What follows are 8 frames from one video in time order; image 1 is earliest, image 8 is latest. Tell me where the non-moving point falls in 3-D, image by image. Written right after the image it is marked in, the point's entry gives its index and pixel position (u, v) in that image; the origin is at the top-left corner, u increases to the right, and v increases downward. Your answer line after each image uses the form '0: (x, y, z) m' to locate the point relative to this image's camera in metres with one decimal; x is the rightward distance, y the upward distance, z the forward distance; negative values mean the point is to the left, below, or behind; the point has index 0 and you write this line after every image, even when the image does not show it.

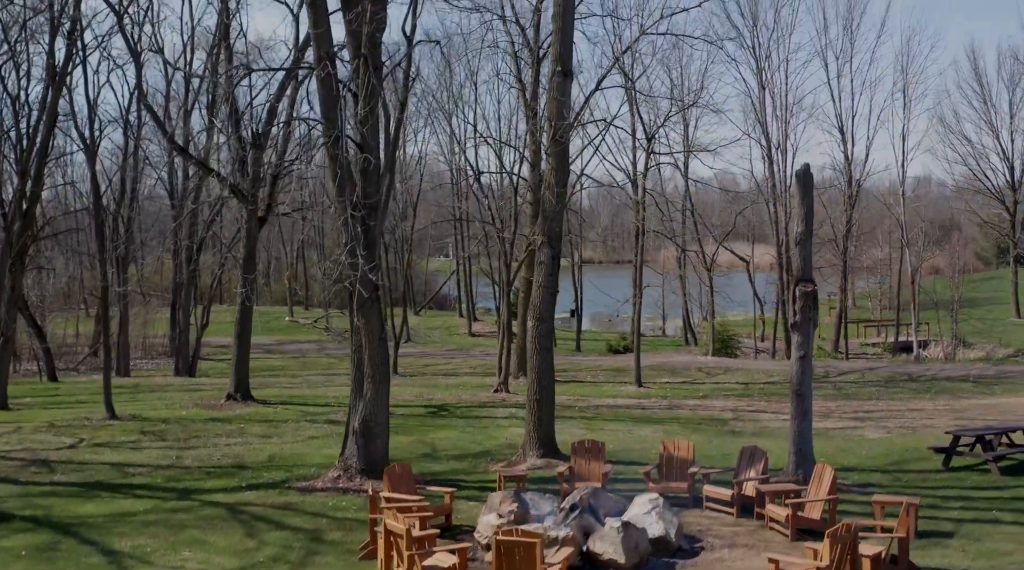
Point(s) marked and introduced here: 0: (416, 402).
0: (-1.5, -1.9, +19.8) m
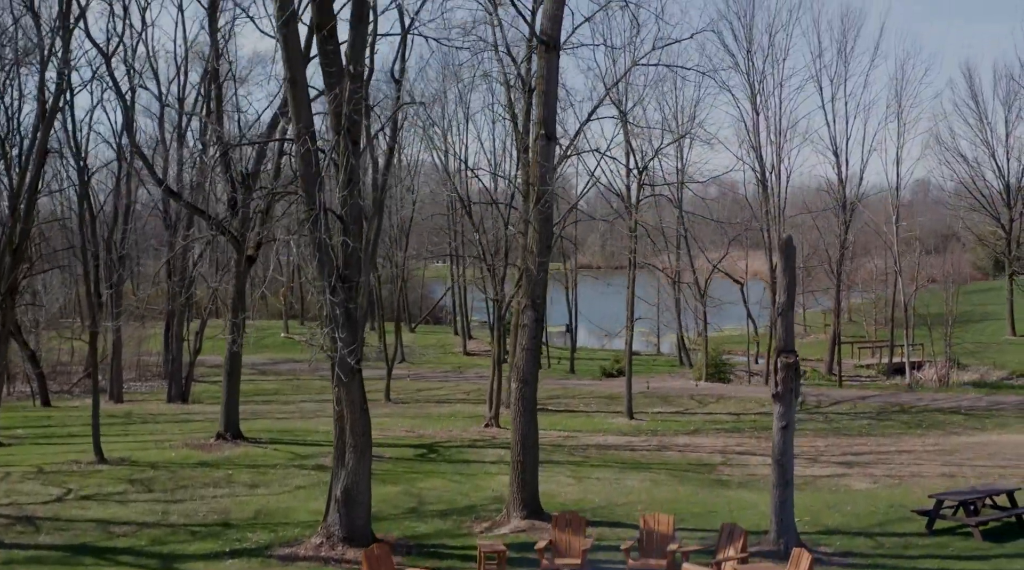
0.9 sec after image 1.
0: (-1.7, -2.5, +19.8) m
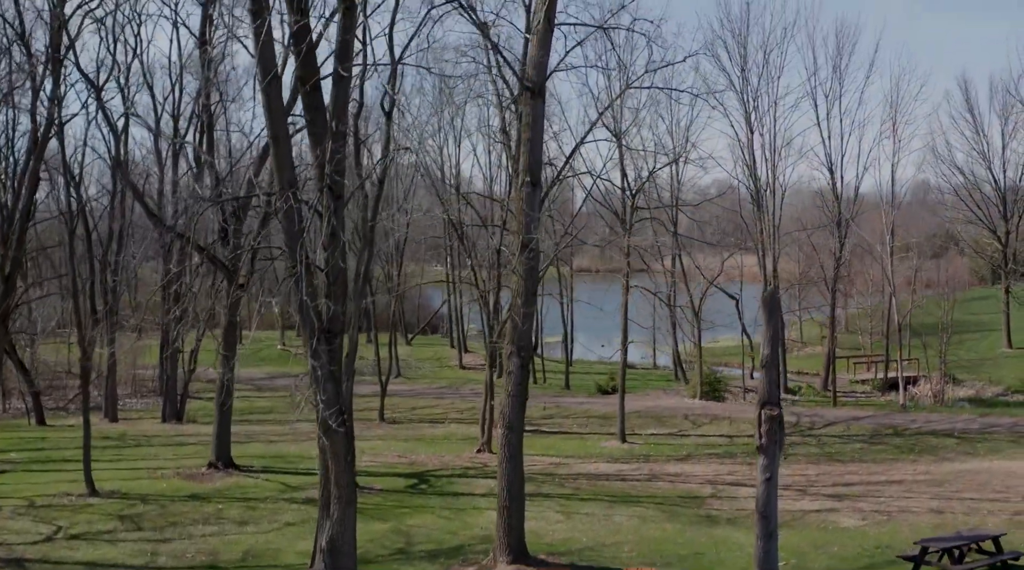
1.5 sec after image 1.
0: (-1.8, -2.9, +19.8) m
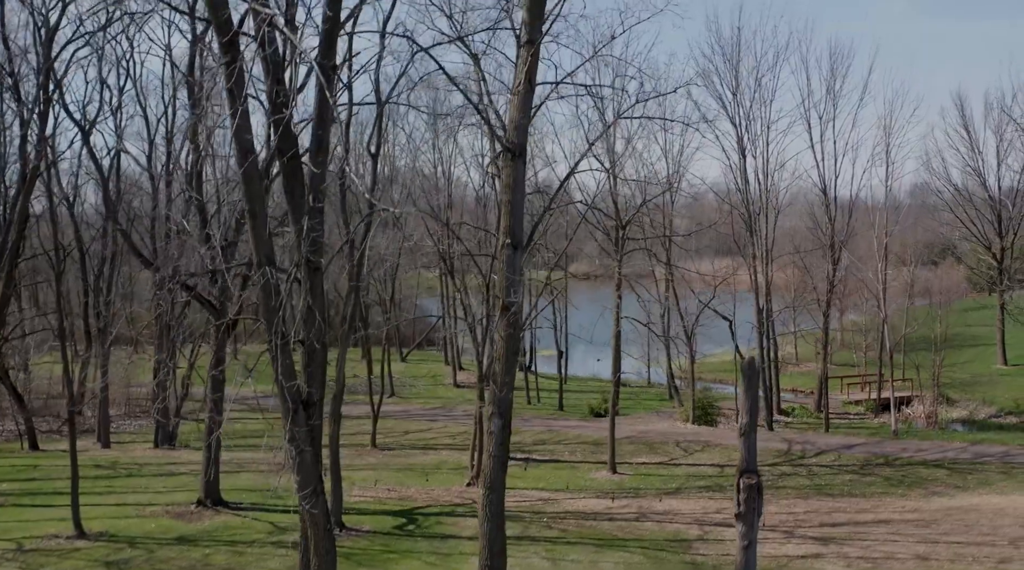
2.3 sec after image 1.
0: (-2.0, -3.5, +19.8) m
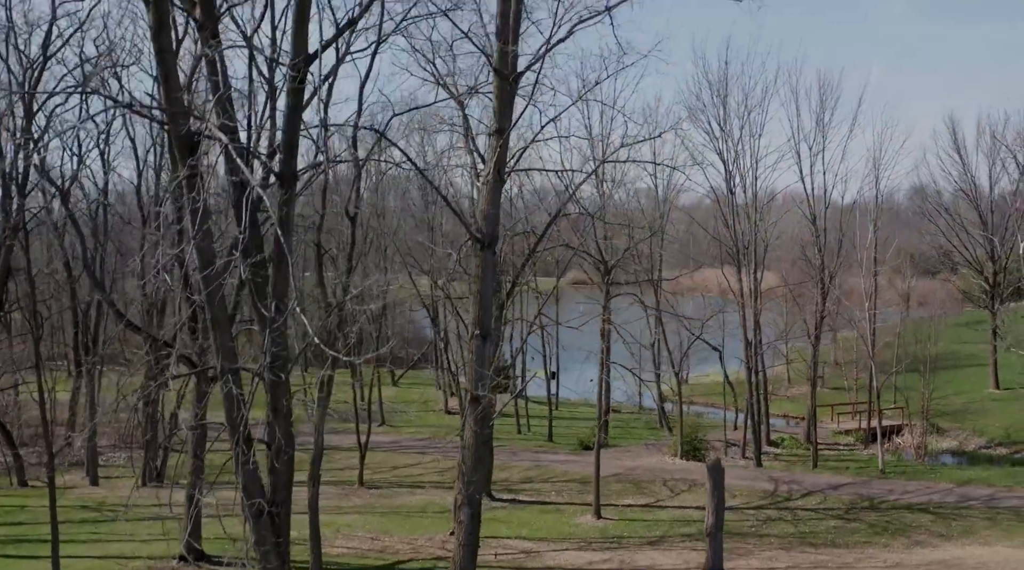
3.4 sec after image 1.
0: (-2.3, -4.3, +19.9) m
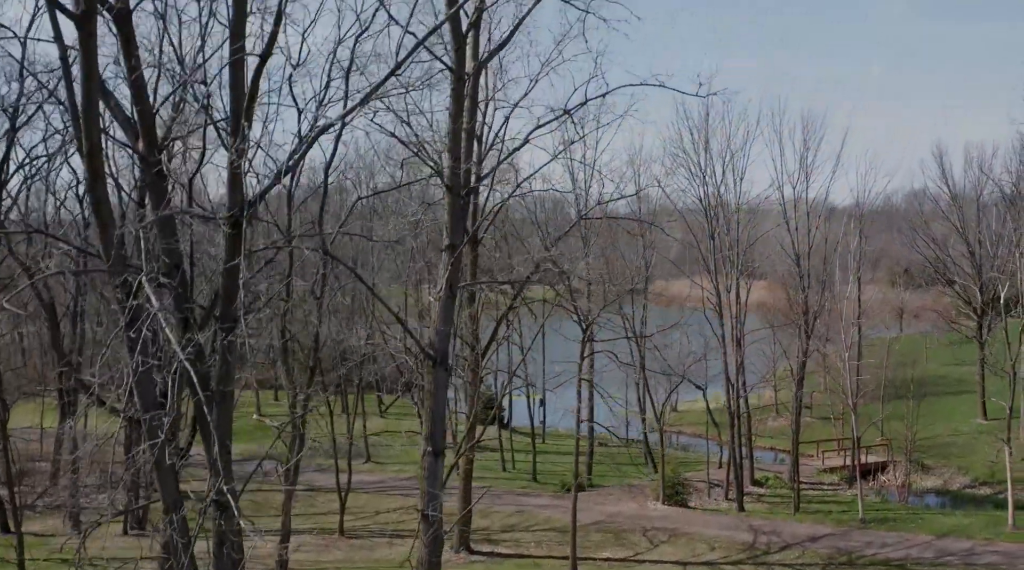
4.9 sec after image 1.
0: (-2.7, -5.4, +19.9) m
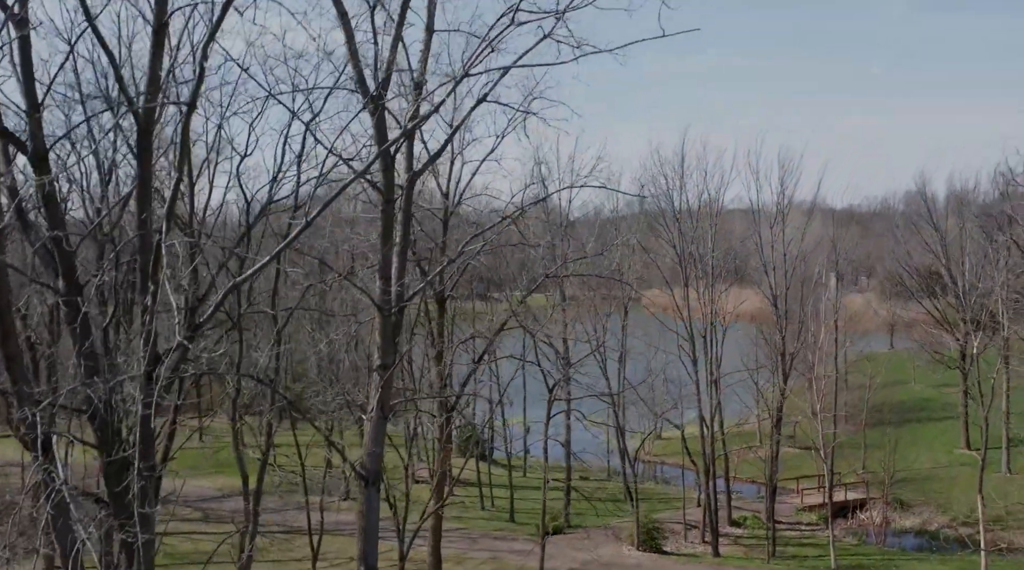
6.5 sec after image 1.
0: (-3.3, -6.5, +19.9) m
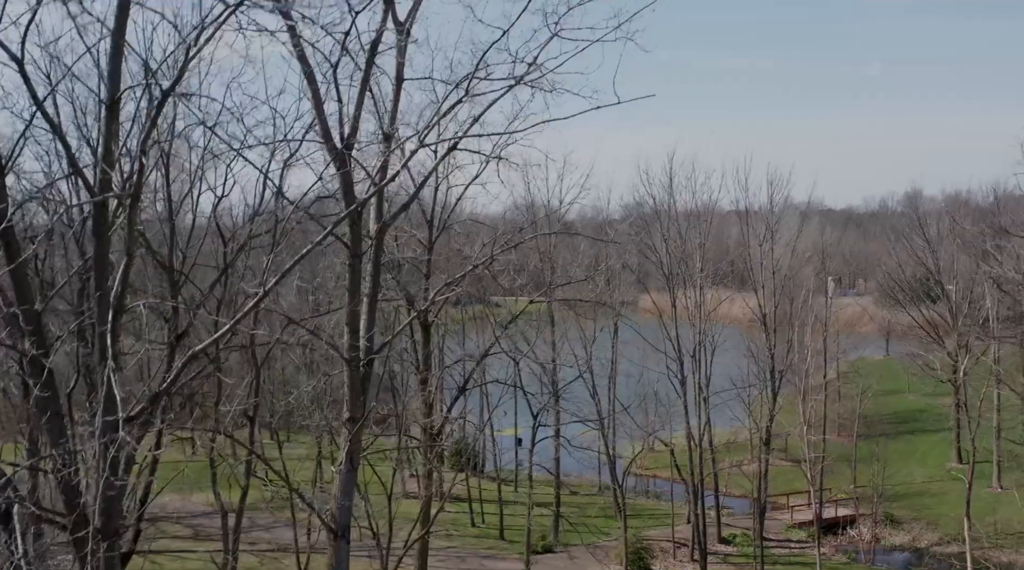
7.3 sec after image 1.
0: (-3.6, -7.0, +19.9) m
